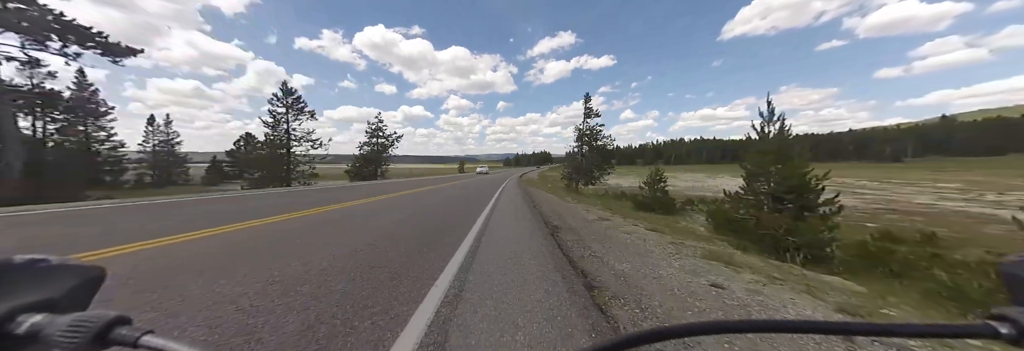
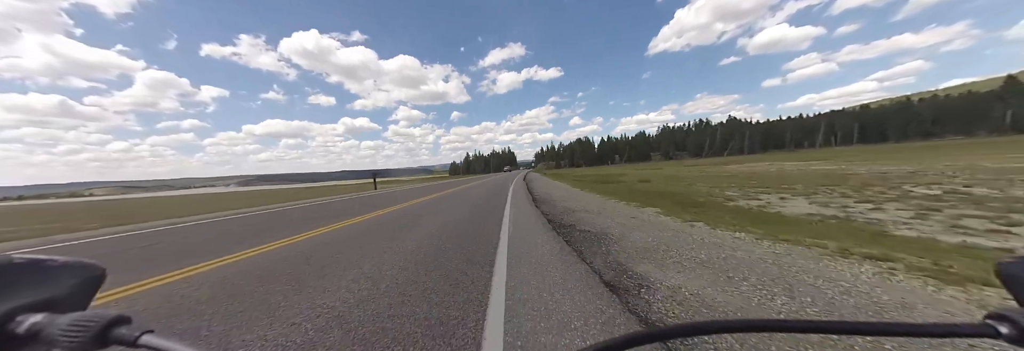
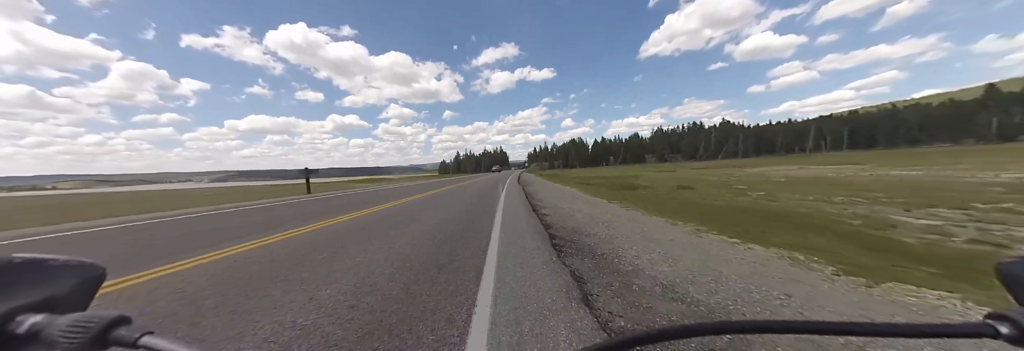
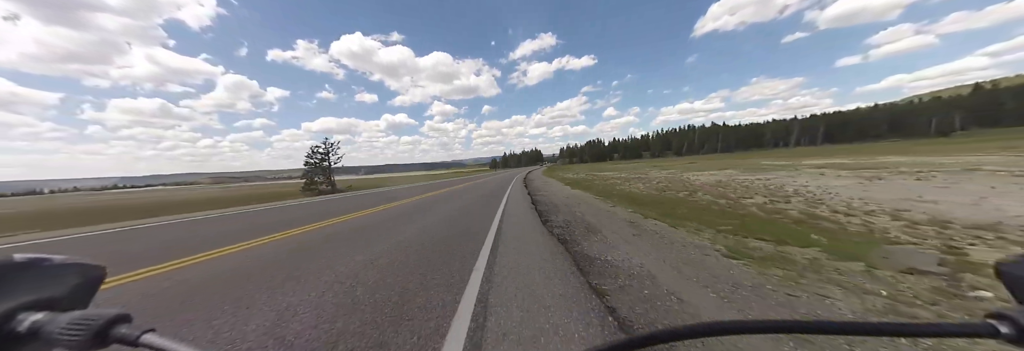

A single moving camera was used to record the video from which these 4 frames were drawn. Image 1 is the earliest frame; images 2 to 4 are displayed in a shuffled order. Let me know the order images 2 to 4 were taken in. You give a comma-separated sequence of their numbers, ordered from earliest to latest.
4, 2, 3
